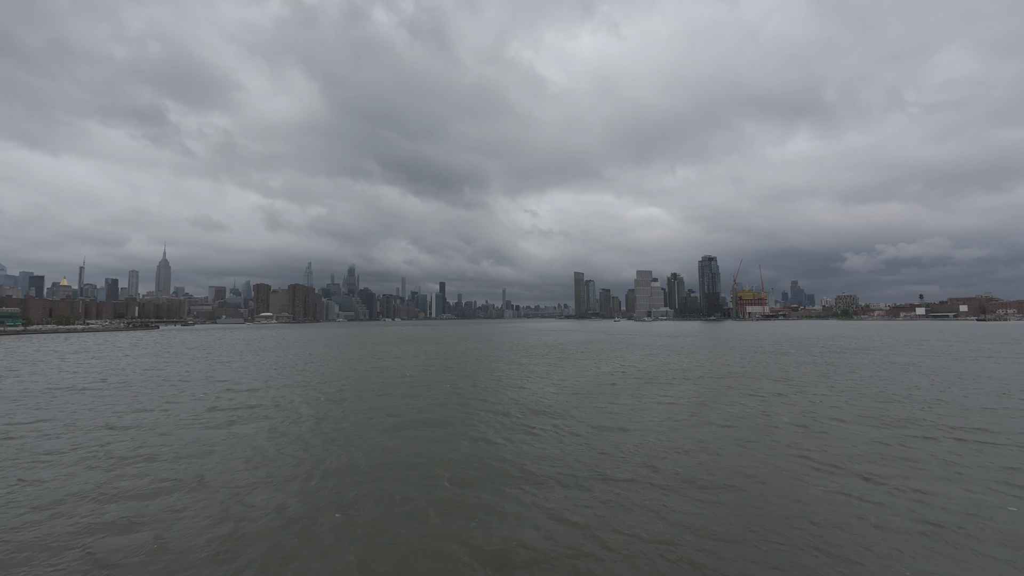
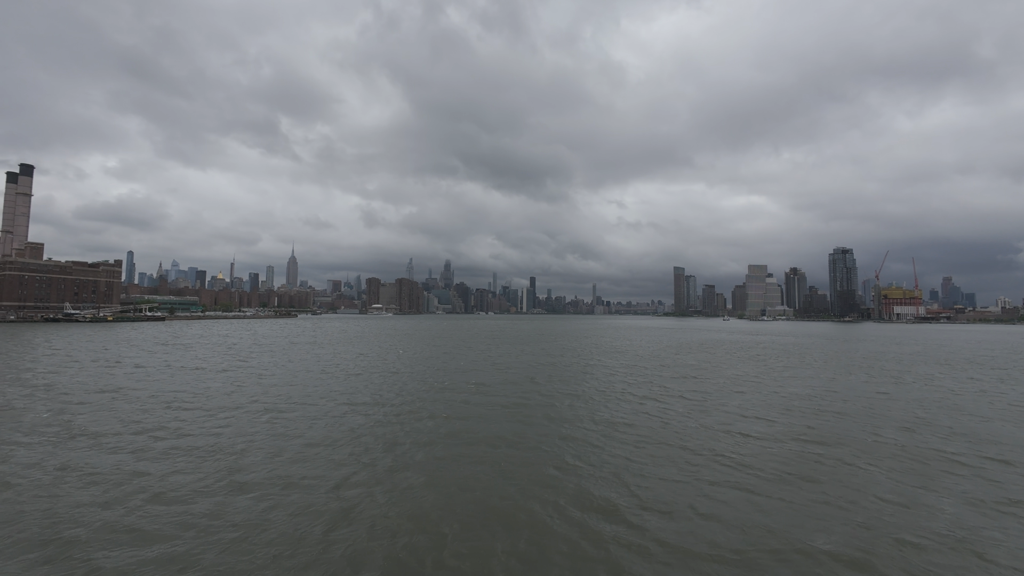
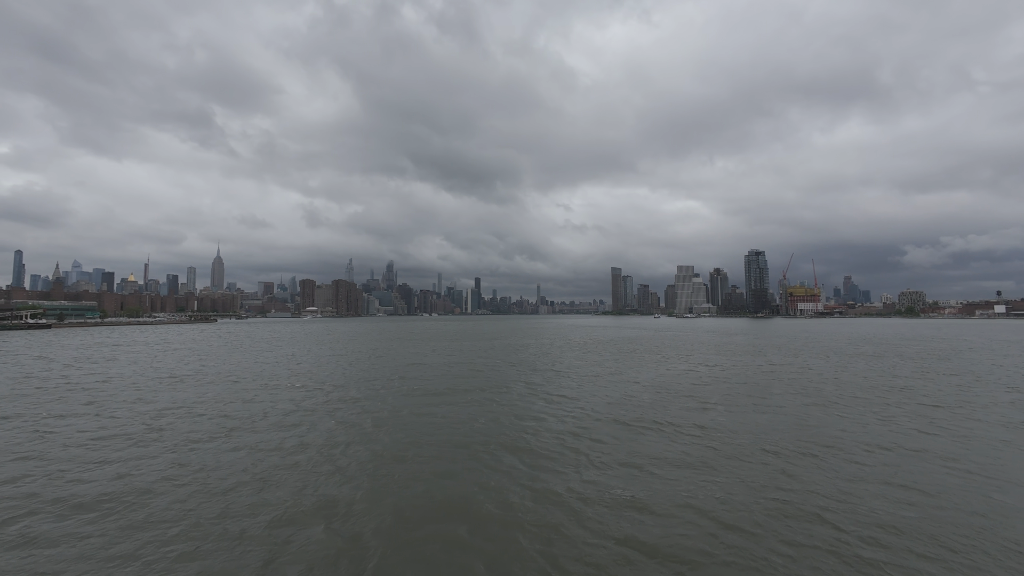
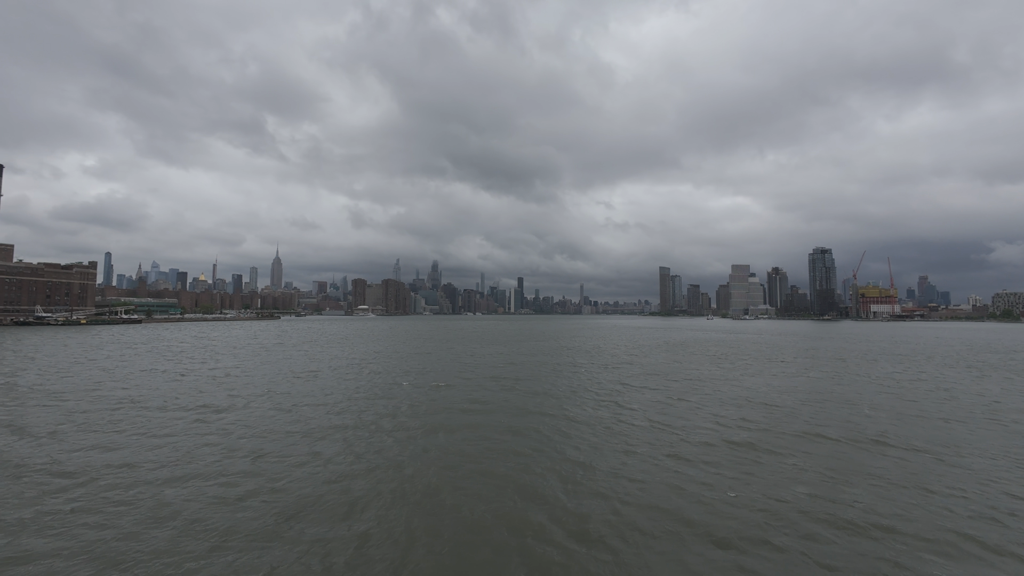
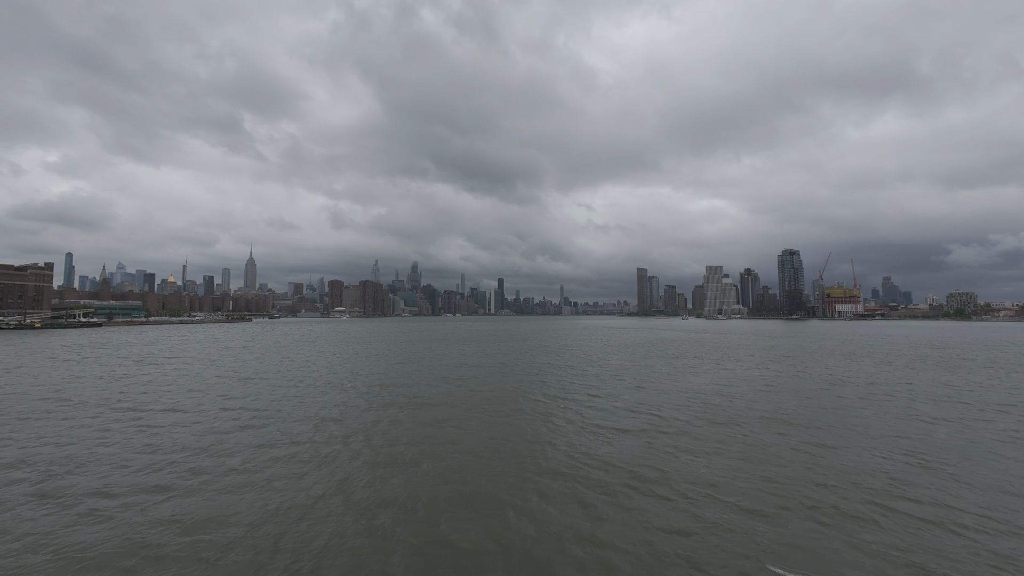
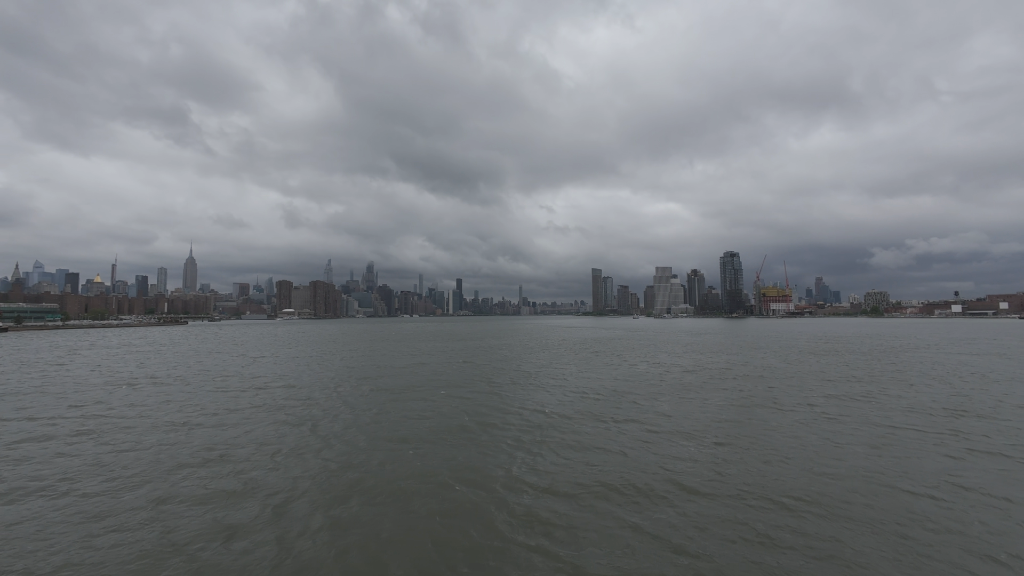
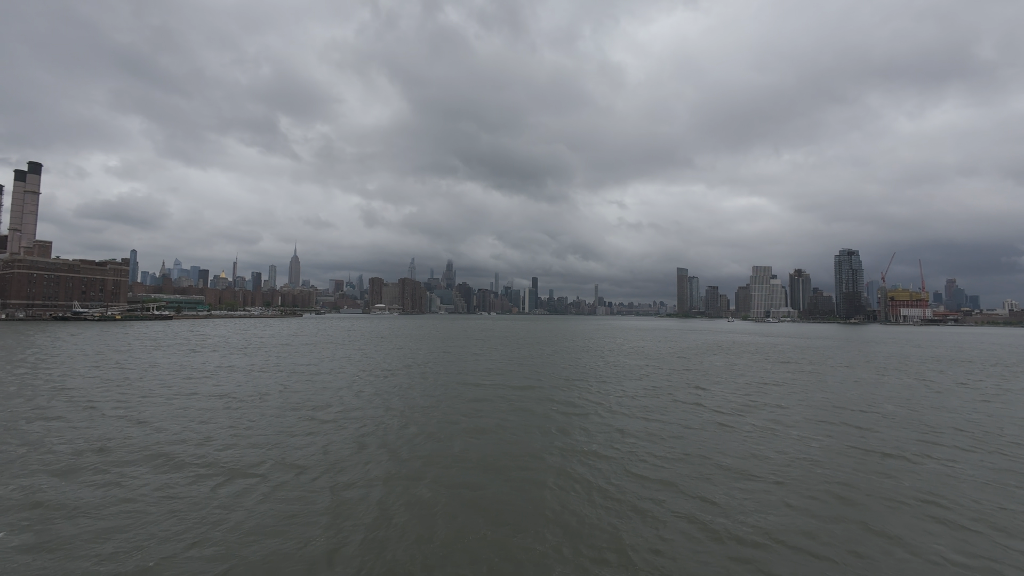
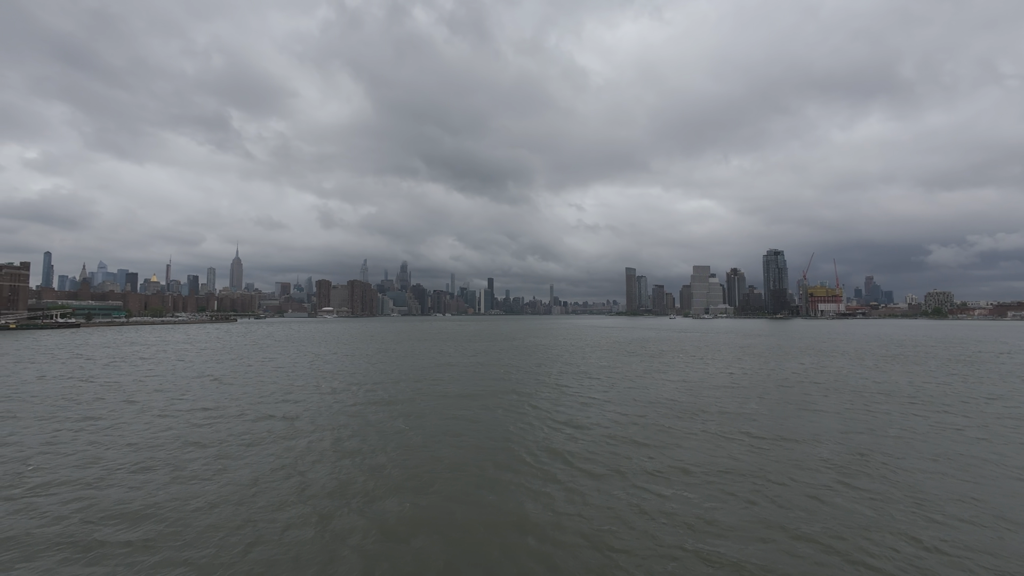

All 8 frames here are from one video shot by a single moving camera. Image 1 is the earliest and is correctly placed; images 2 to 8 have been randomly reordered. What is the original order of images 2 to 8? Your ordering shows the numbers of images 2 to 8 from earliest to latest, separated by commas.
6, 3, 8, 5, 4, 2, 7
